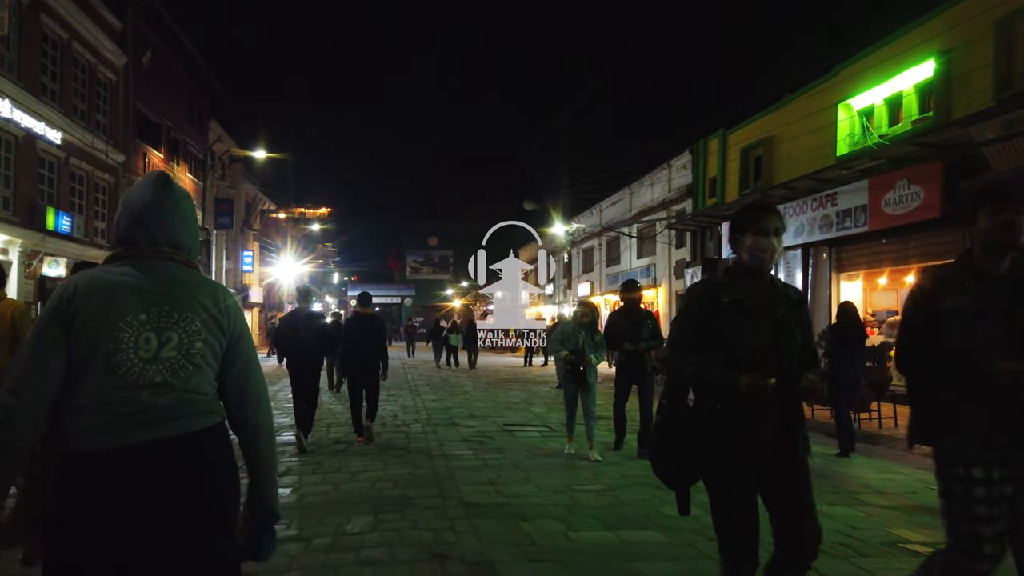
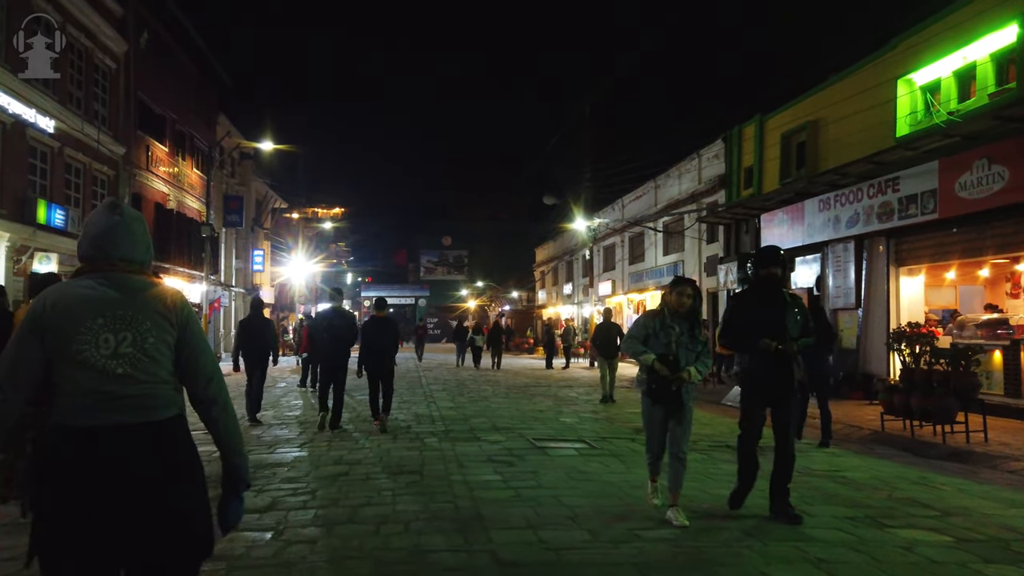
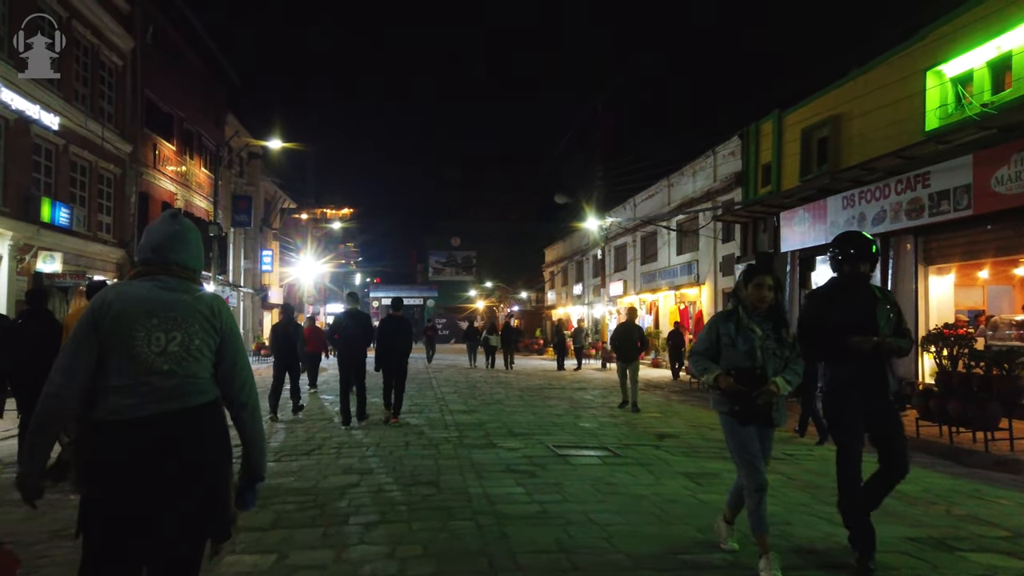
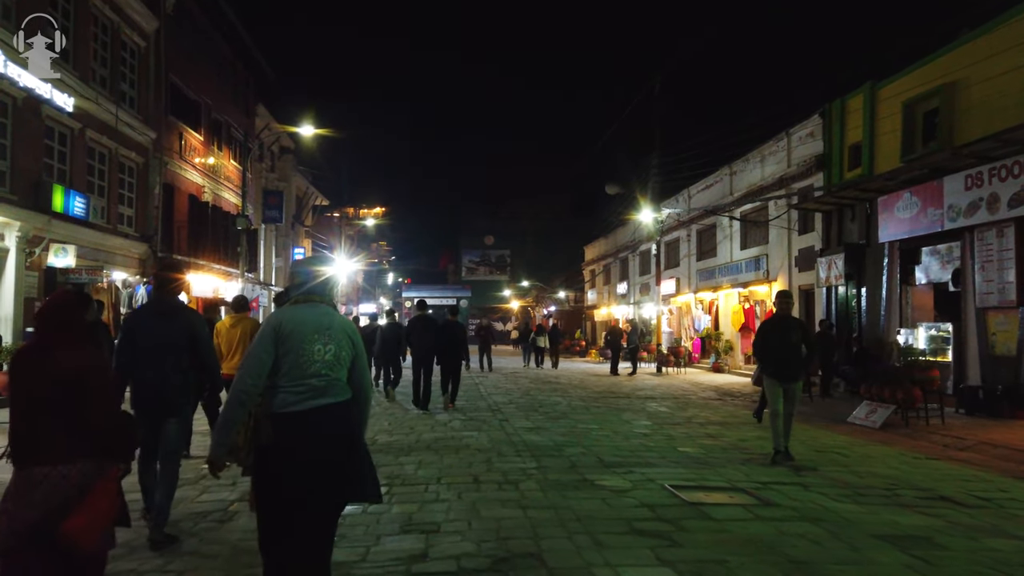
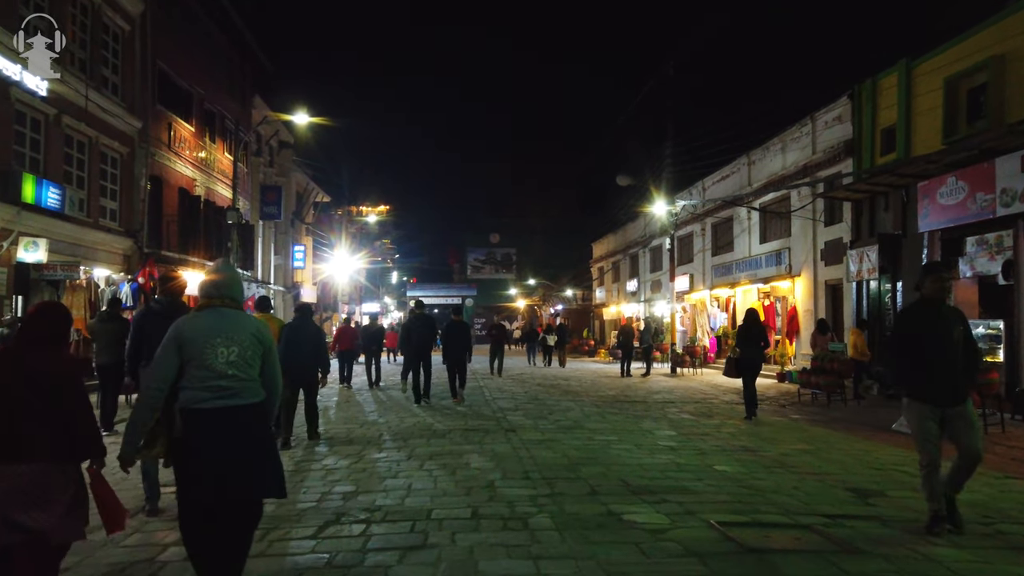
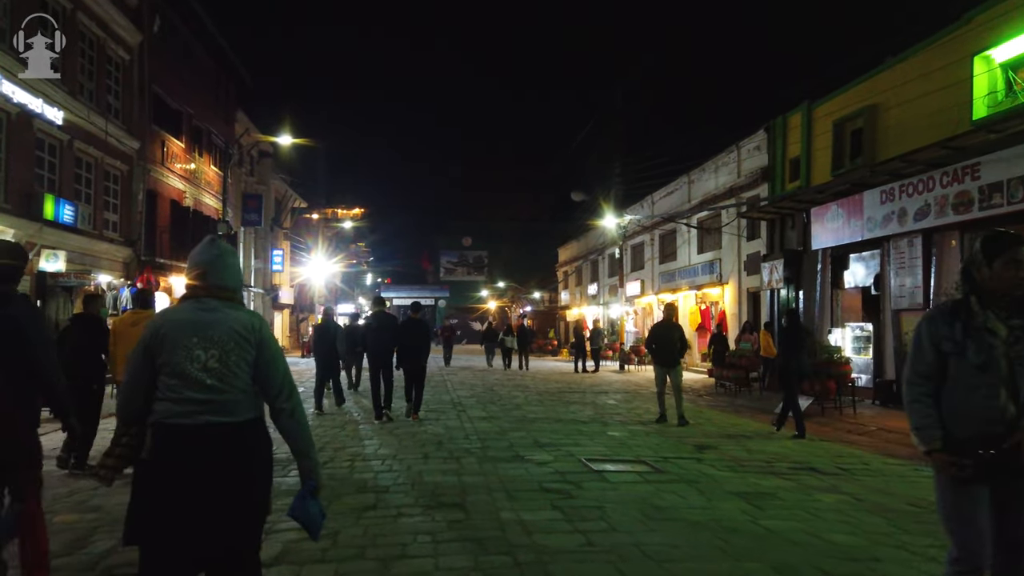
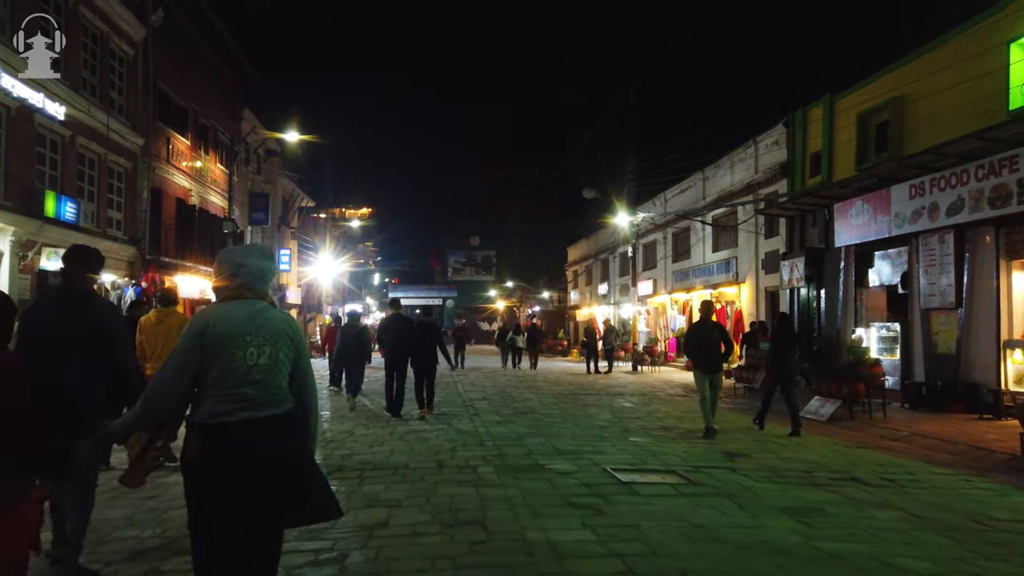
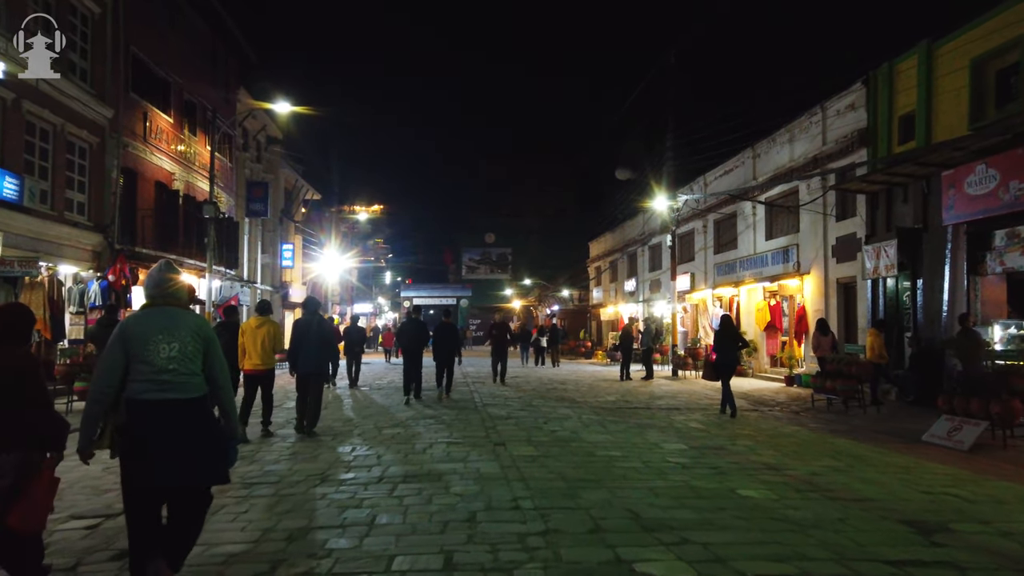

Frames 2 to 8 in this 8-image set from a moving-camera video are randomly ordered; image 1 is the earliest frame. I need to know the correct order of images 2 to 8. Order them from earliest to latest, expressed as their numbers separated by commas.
2, 3, 6, 7, 4, 5, 8
